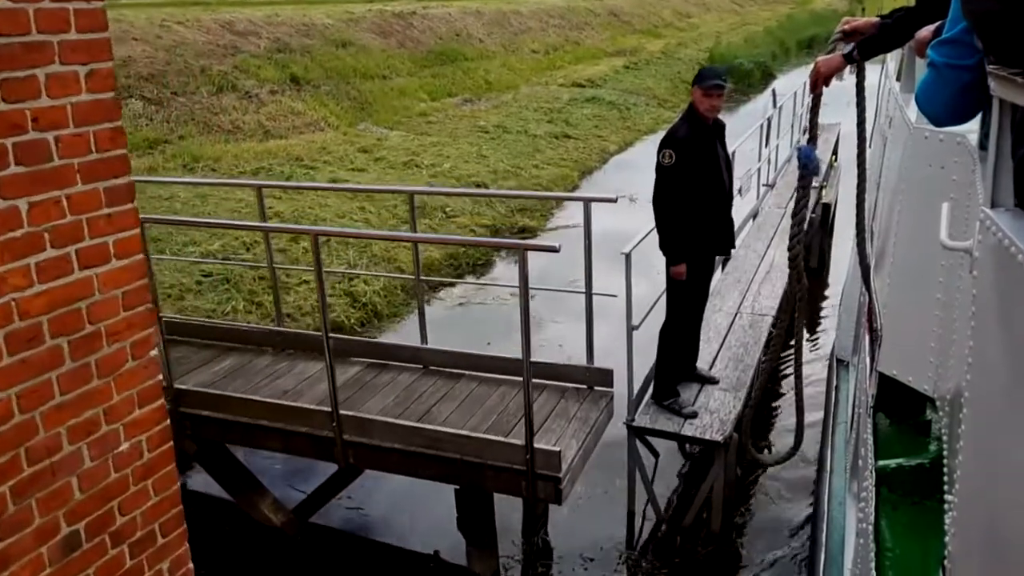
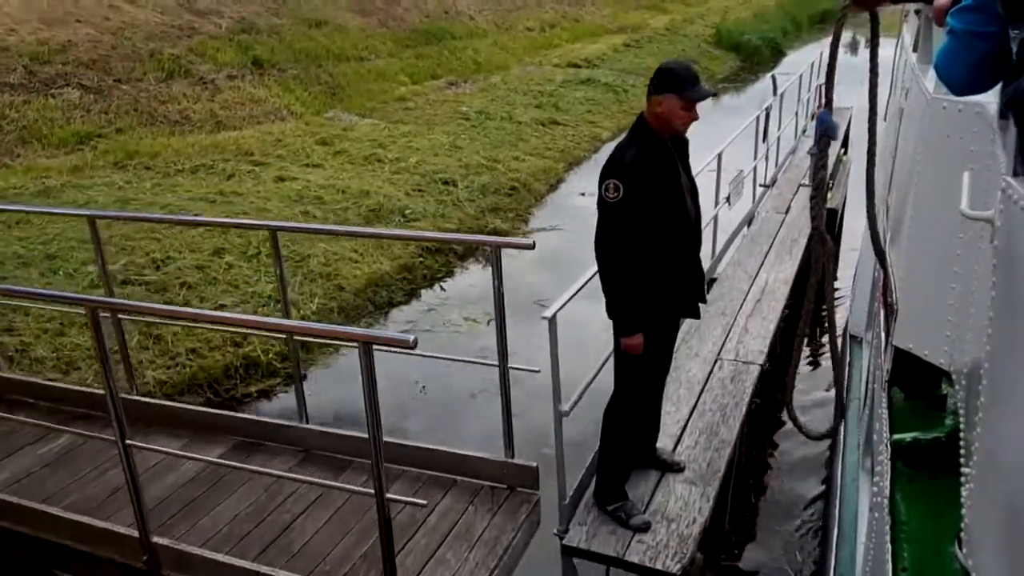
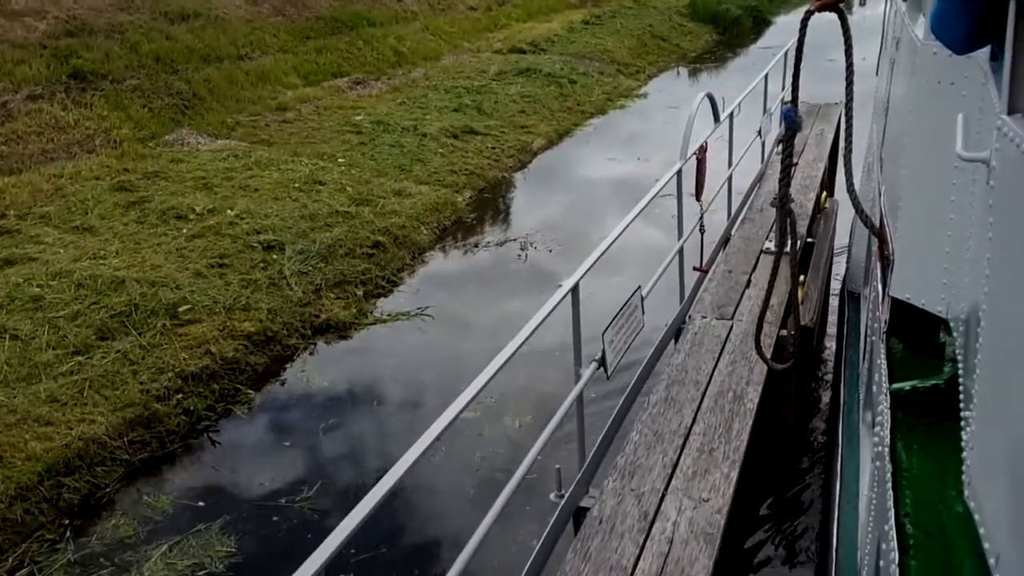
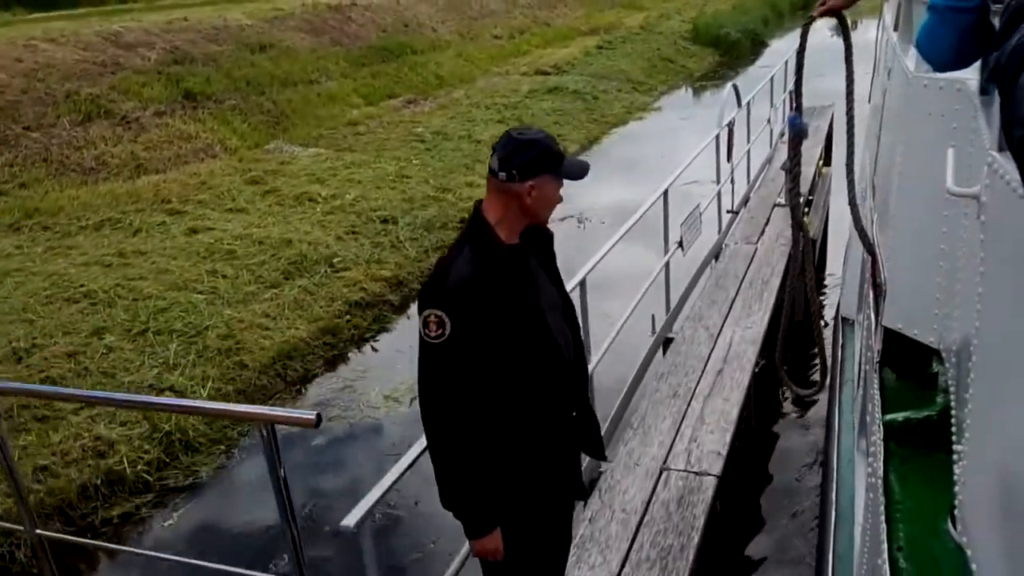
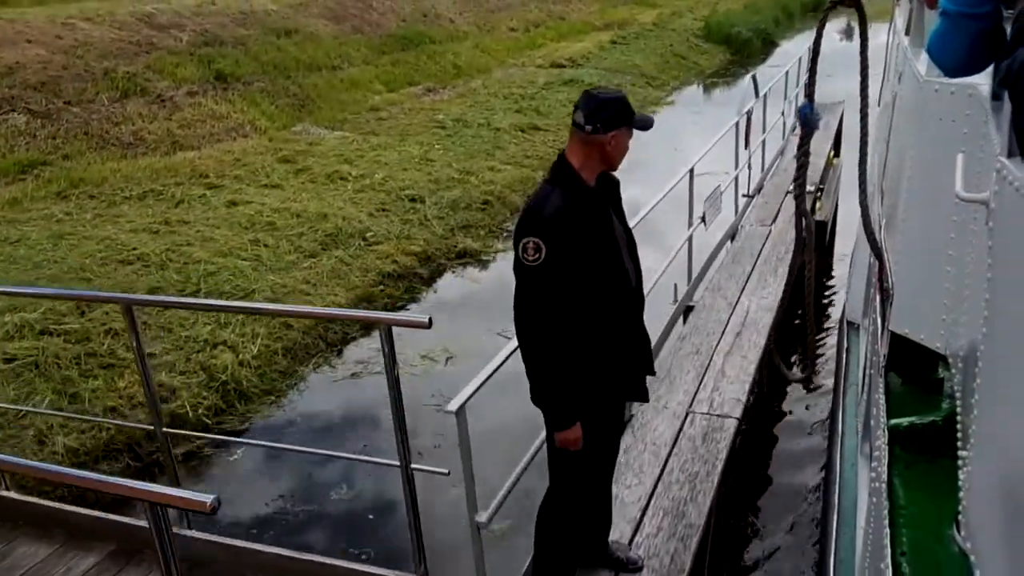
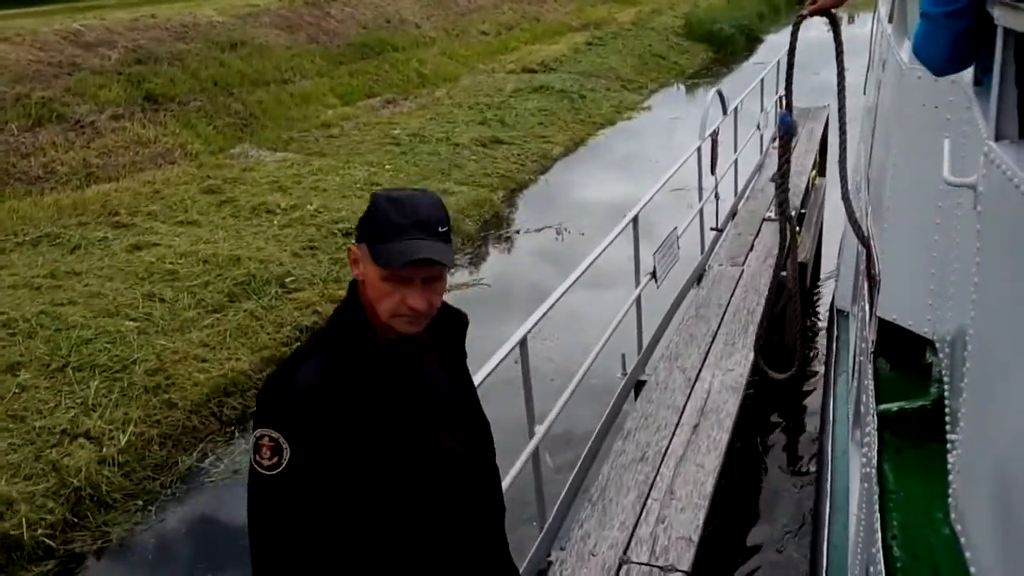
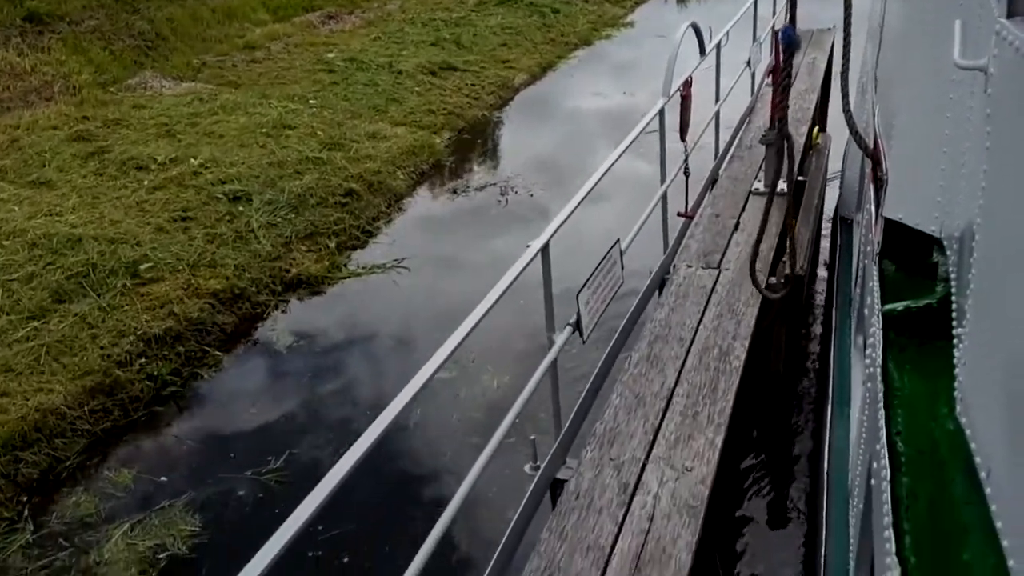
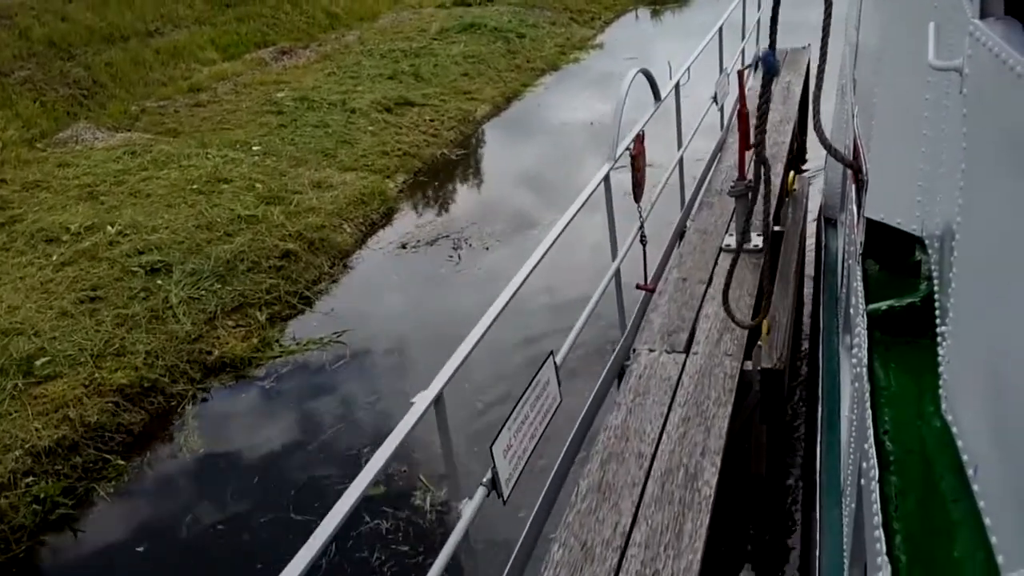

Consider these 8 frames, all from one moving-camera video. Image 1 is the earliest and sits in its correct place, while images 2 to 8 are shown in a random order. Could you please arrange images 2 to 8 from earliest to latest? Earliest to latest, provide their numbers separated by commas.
2, 5, 4, 6, 3, 7, 8
